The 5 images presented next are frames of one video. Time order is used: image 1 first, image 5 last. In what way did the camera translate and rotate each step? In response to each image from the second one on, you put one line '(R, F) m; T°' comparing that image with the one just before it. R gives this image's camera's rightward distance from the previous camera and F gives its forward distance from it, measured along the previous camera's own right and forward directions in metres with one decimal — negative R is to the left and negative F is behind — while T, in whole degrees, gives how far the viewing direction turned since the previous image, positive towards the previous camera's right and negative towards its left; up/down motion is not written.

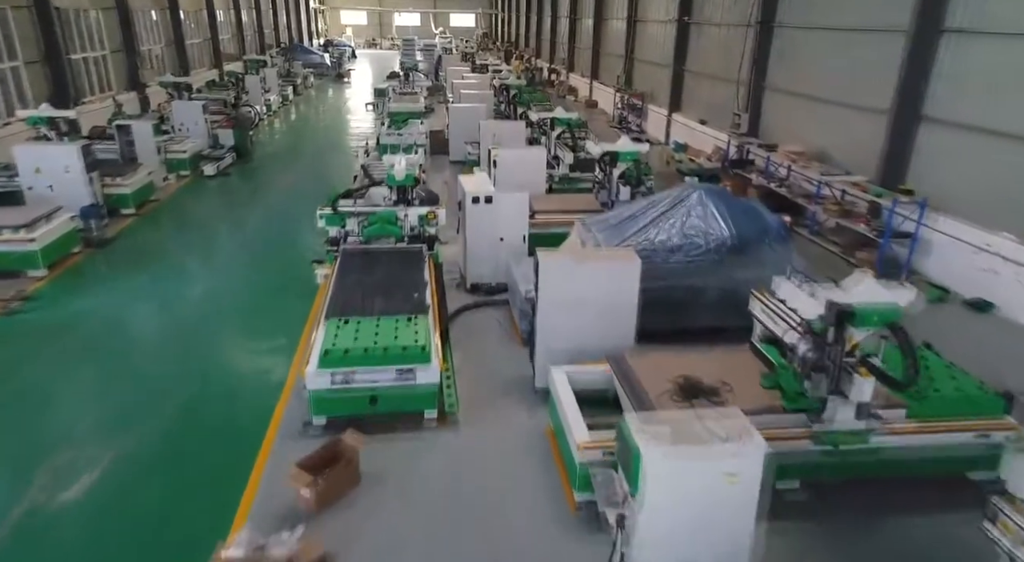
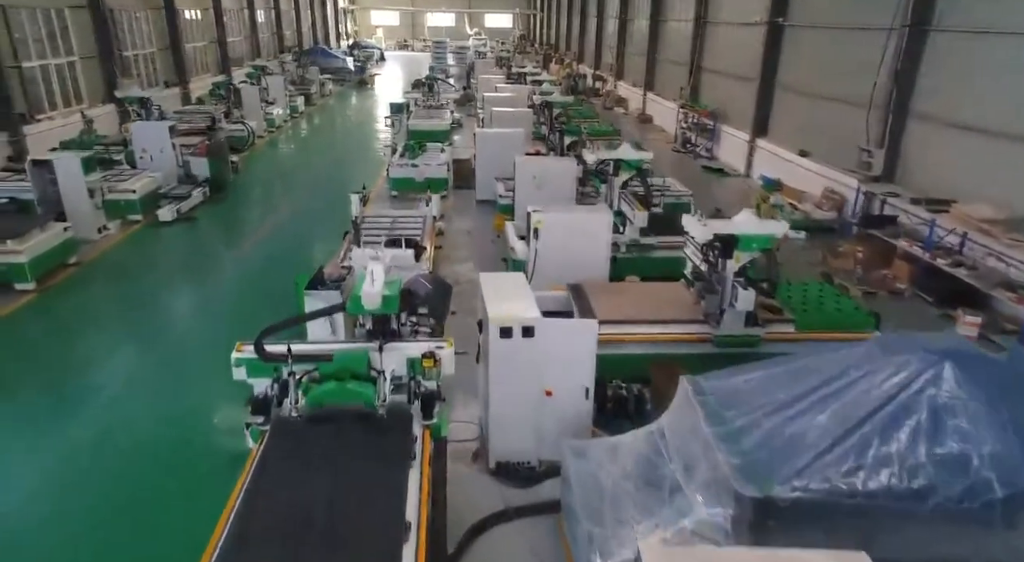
(-0.1, +2.2) m; -3°
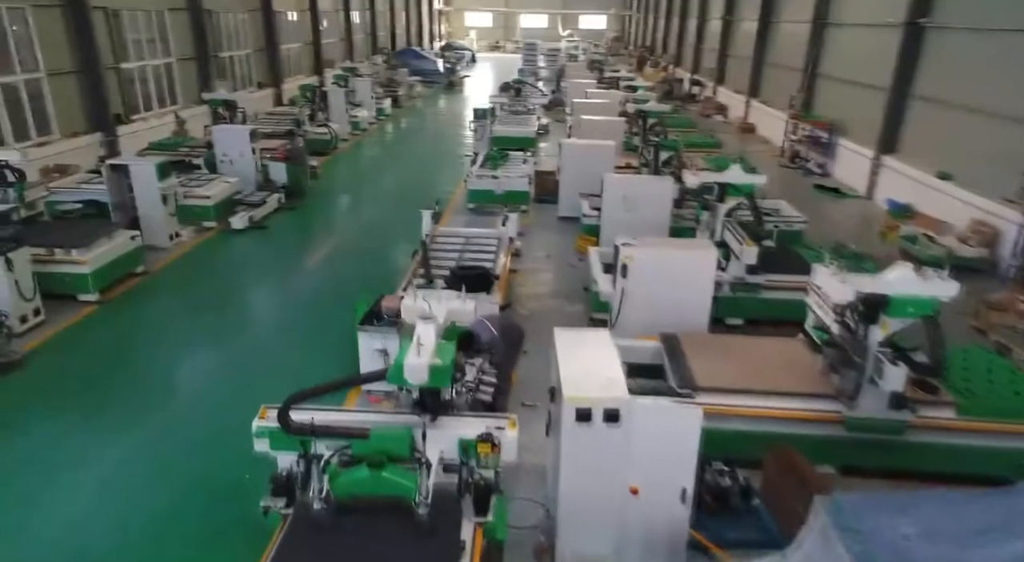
(0.0, +0.6) m; -7°
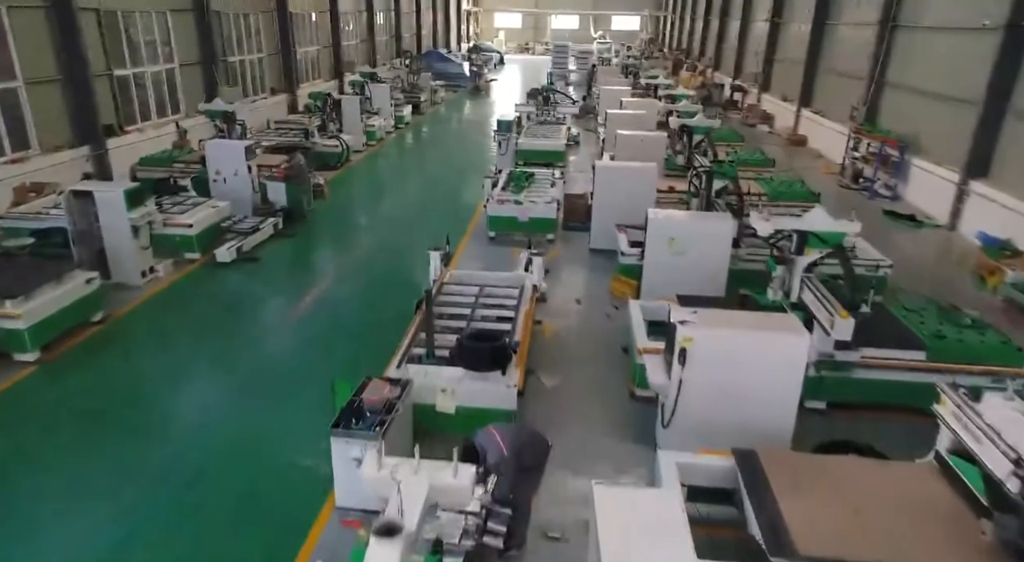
(0.0, +1.0) m; -2°
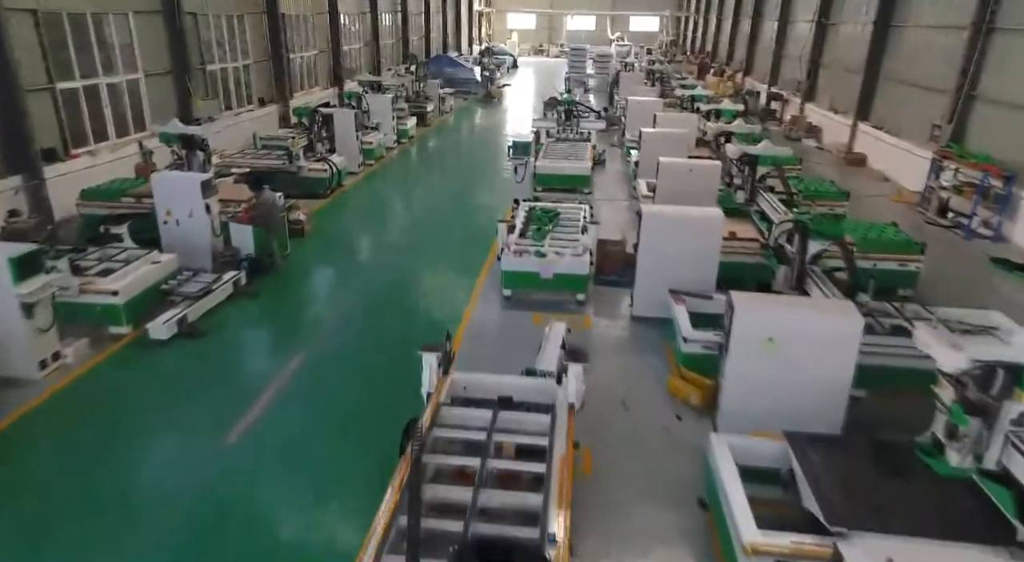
(-0.1, +1.4) m; -1°
